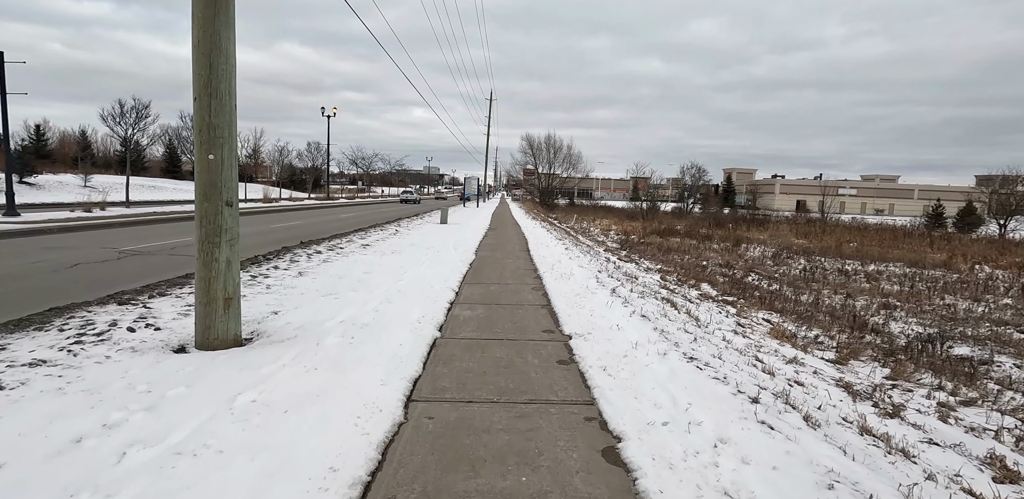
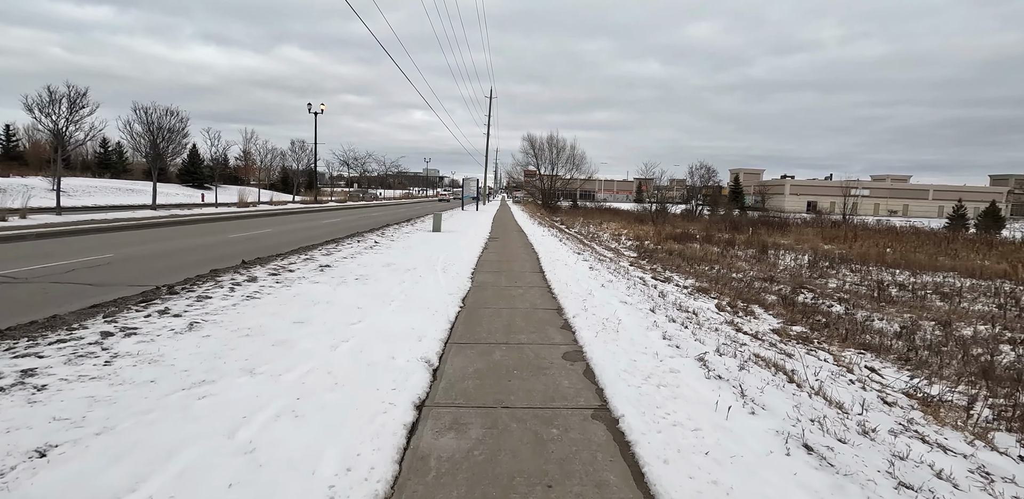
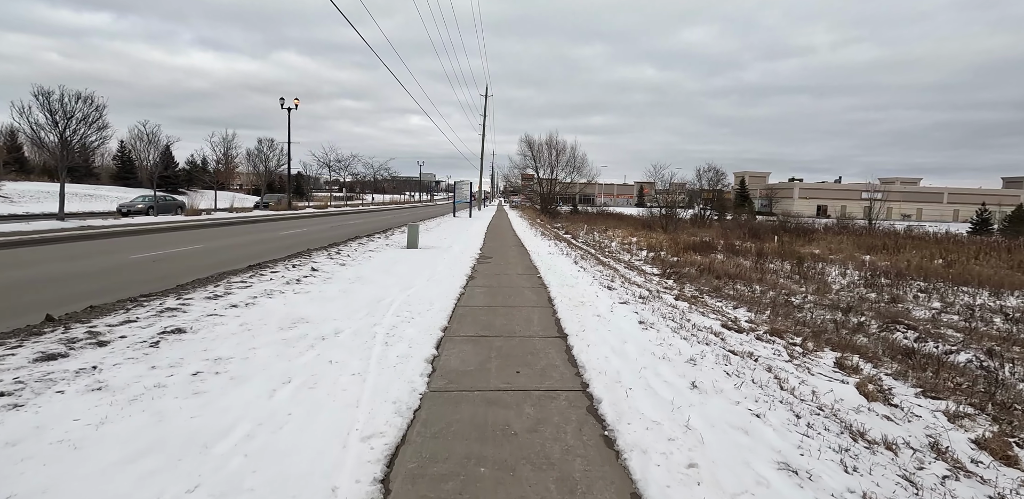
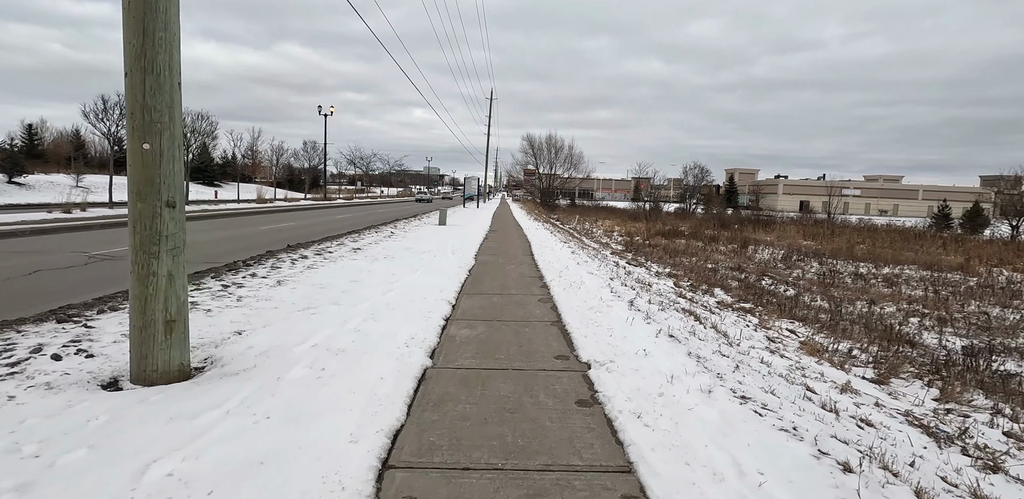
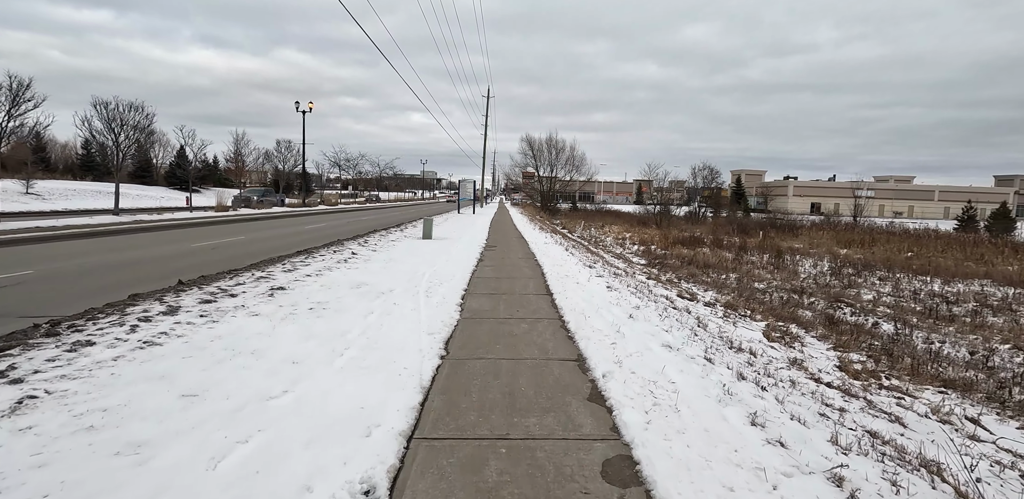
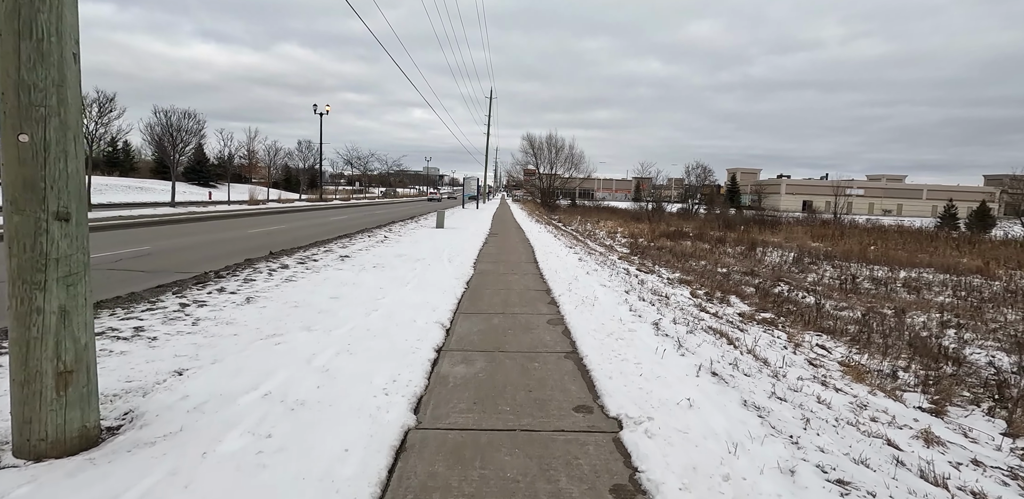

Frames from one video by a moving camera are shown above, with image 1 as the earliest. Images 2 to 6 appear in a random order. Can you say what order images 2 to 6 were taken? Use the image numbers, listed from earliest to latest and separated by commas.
4, 6, 2, 5, 3
